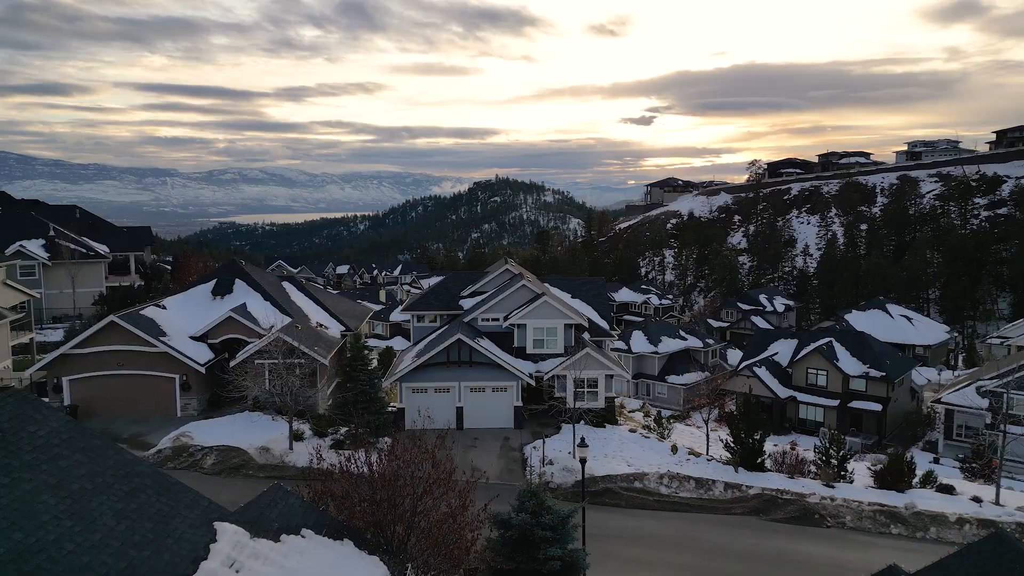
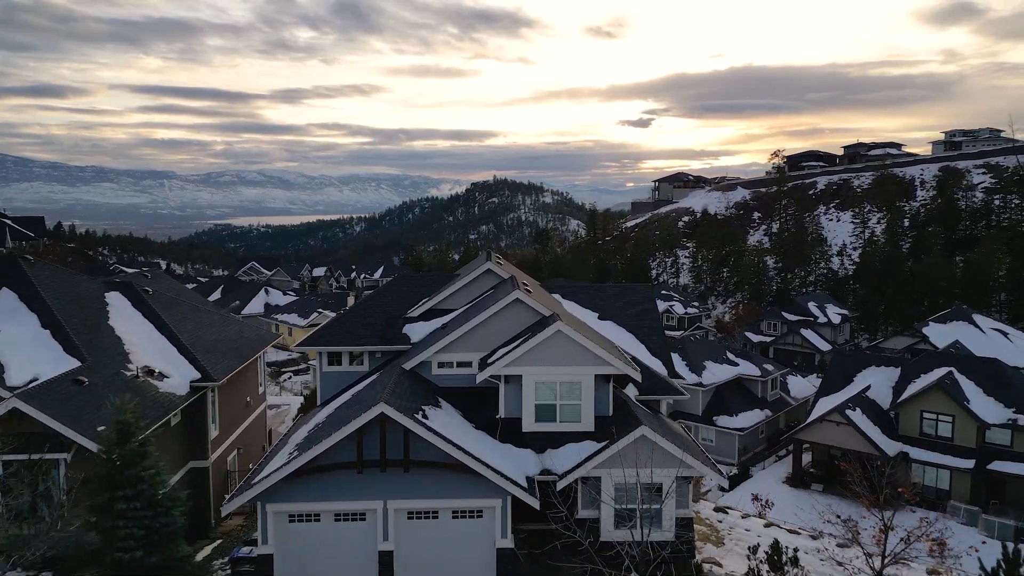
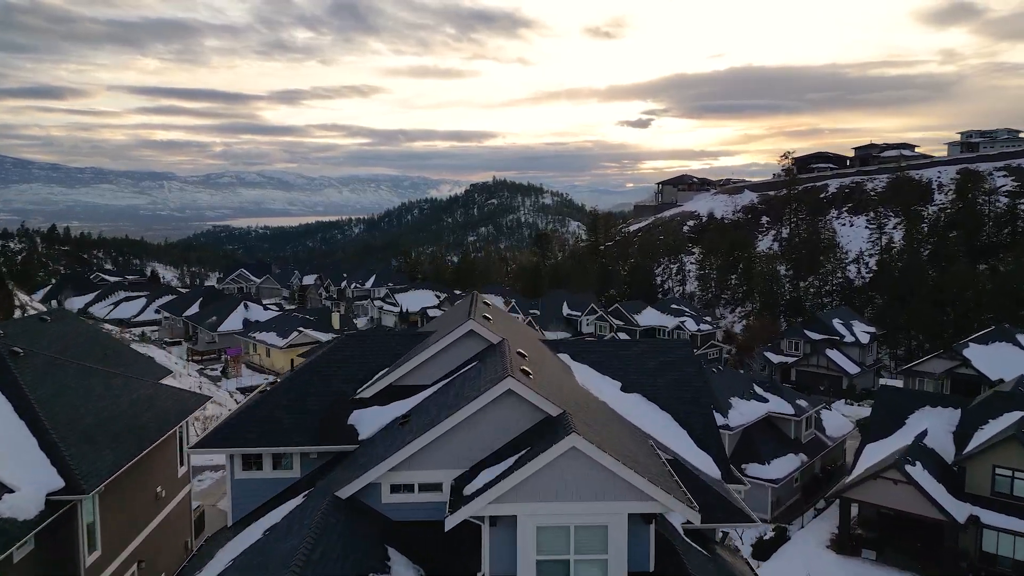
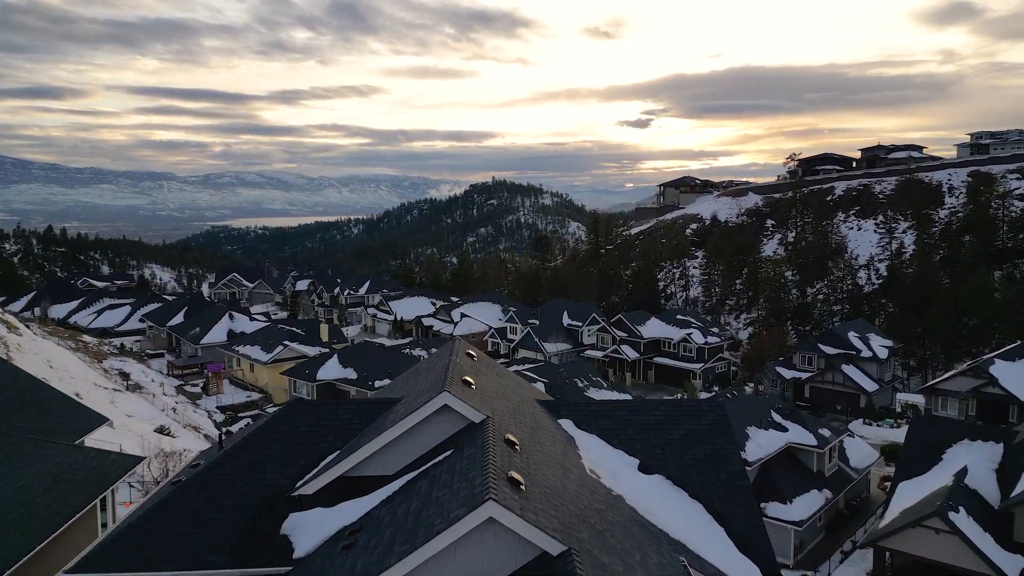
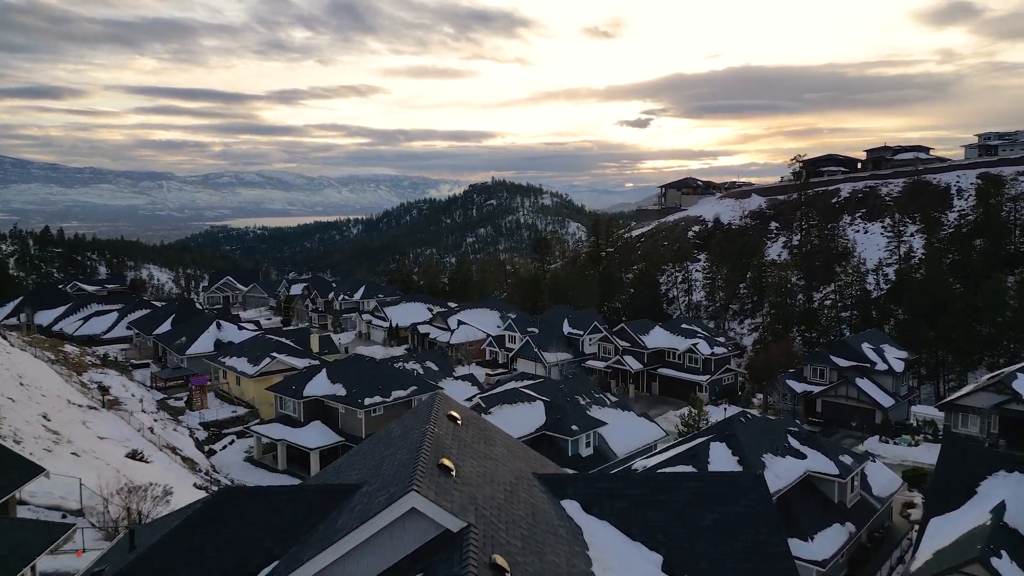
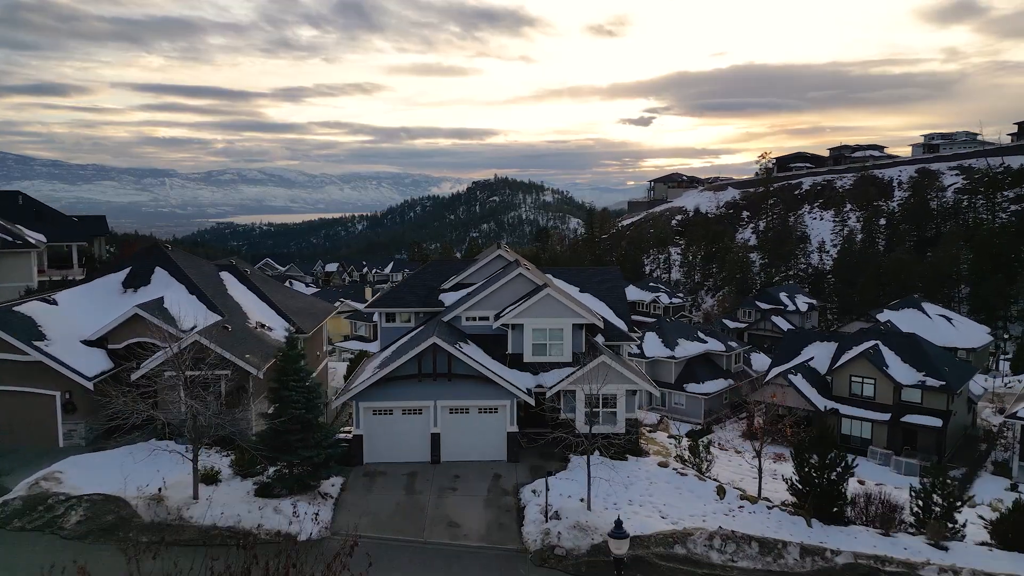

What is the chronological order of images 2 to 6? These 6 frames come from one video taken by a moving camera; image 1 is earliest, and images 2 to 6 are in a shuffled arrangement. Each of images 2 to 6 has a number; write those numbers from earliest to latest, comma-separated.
6, 2, 3, 4, 5
